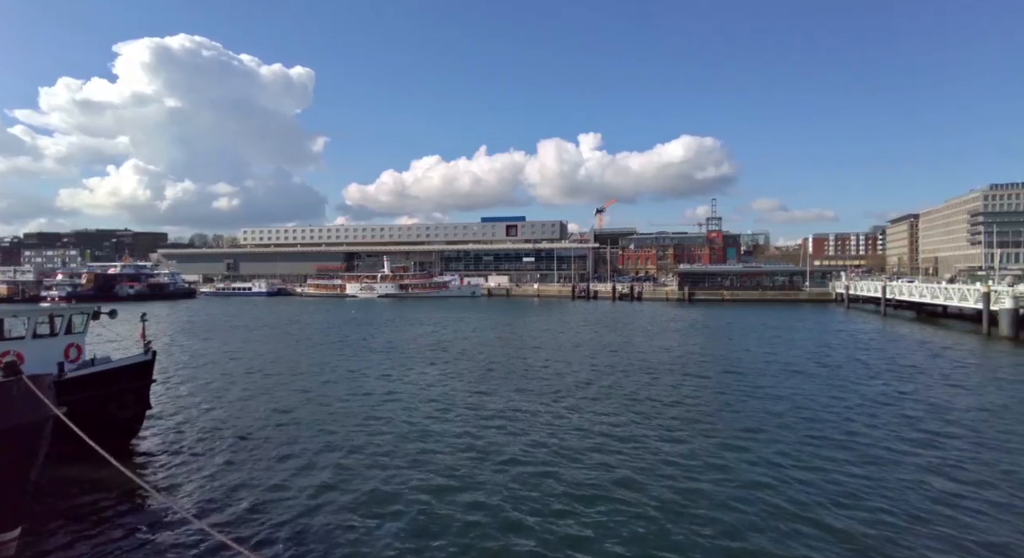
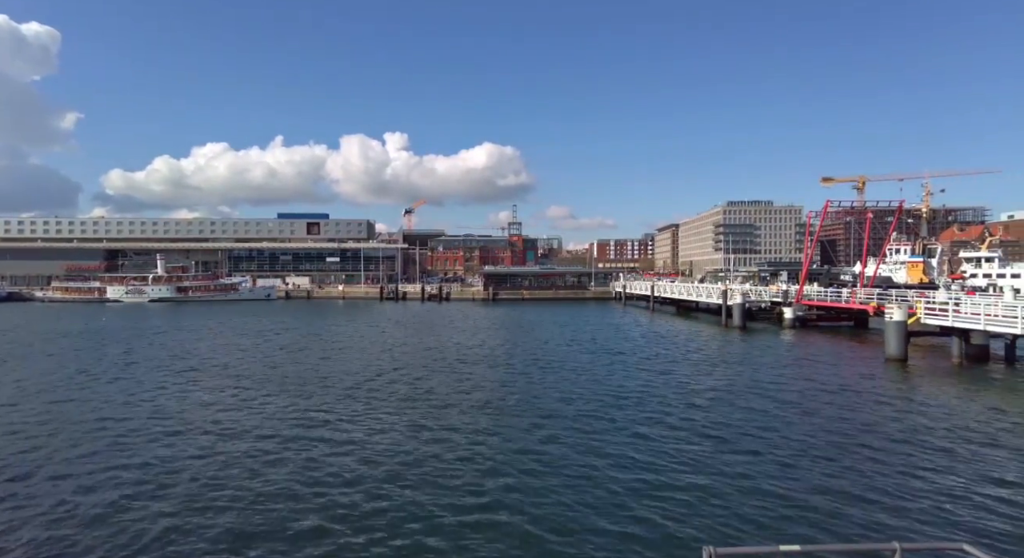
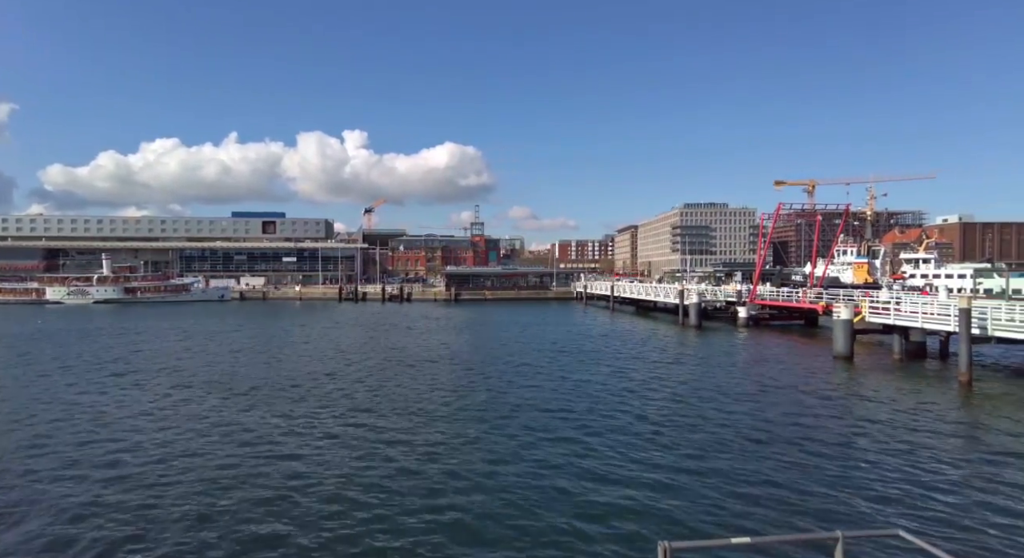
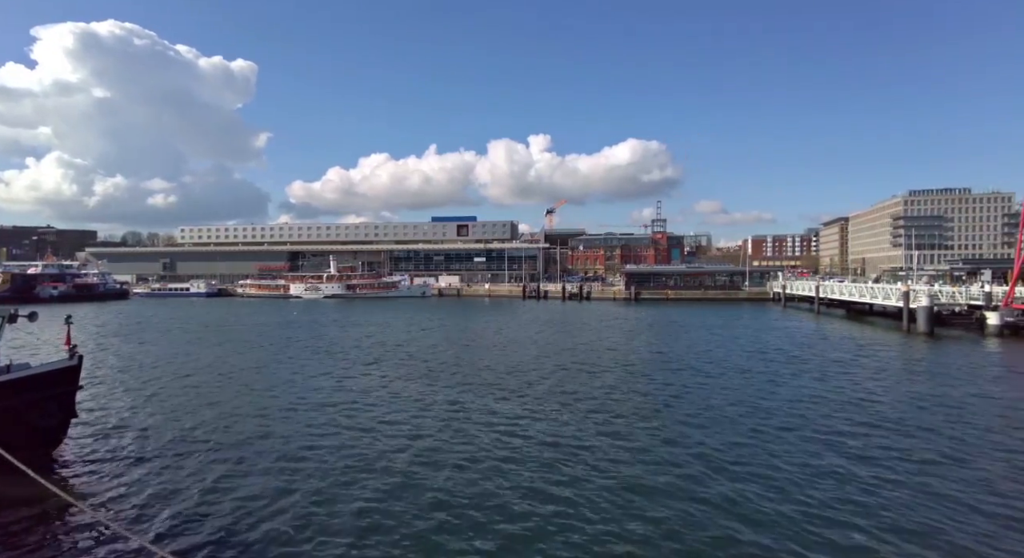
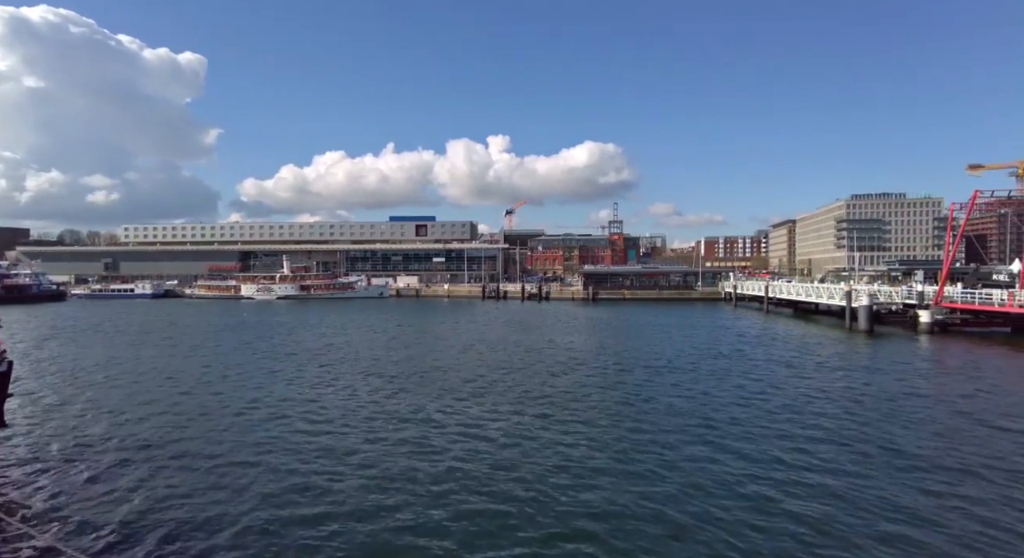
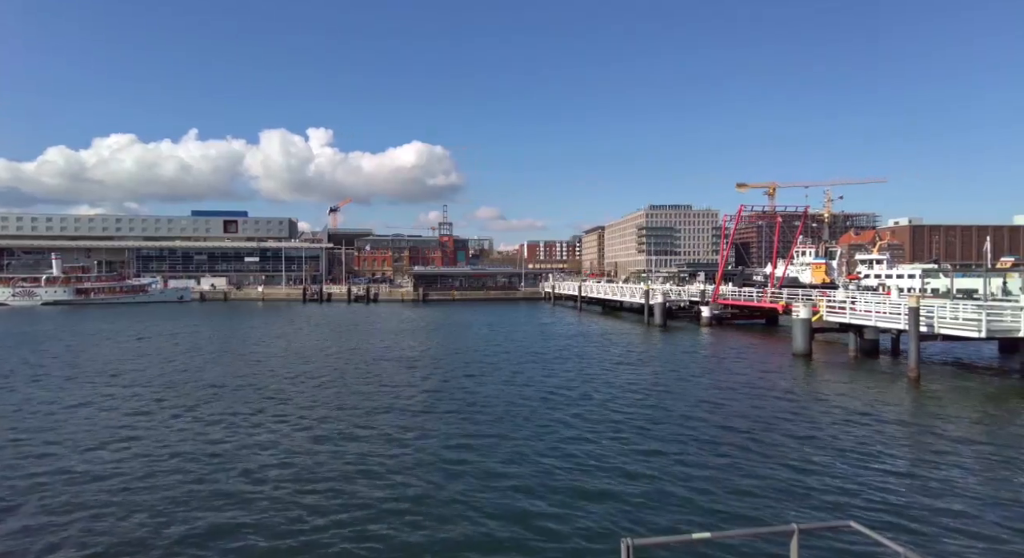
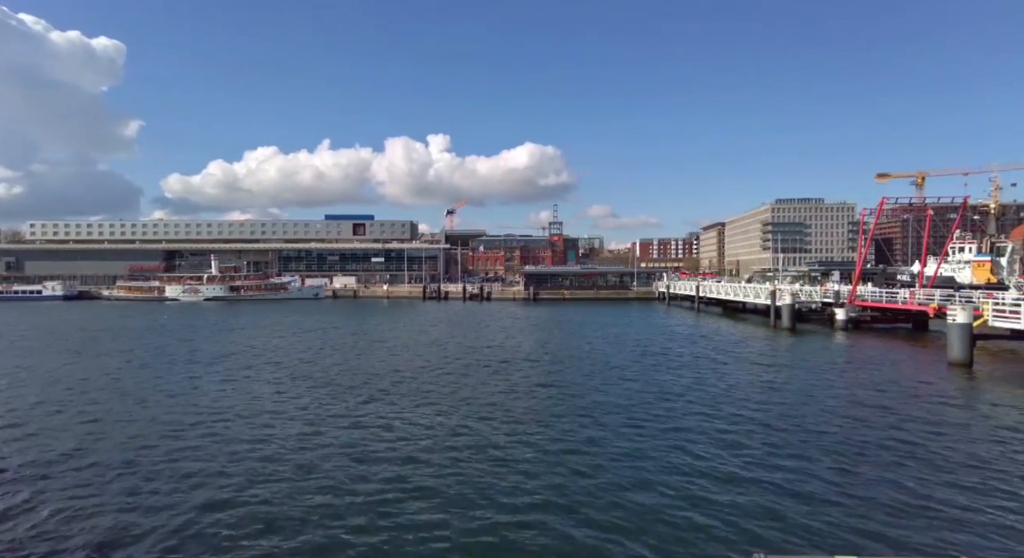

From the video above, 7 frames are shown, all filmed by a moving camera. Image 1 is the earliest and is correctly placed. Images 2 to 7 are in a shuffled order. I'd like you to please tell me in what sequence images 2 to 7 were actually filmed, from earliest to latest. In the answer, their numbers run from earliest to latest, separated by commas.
4, 5, 7, 2, 3, 6
